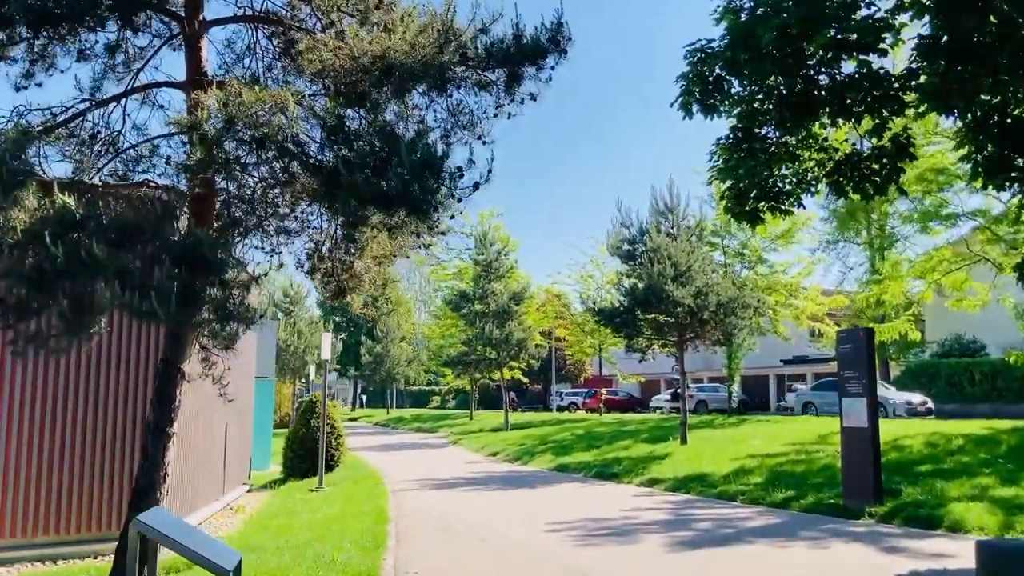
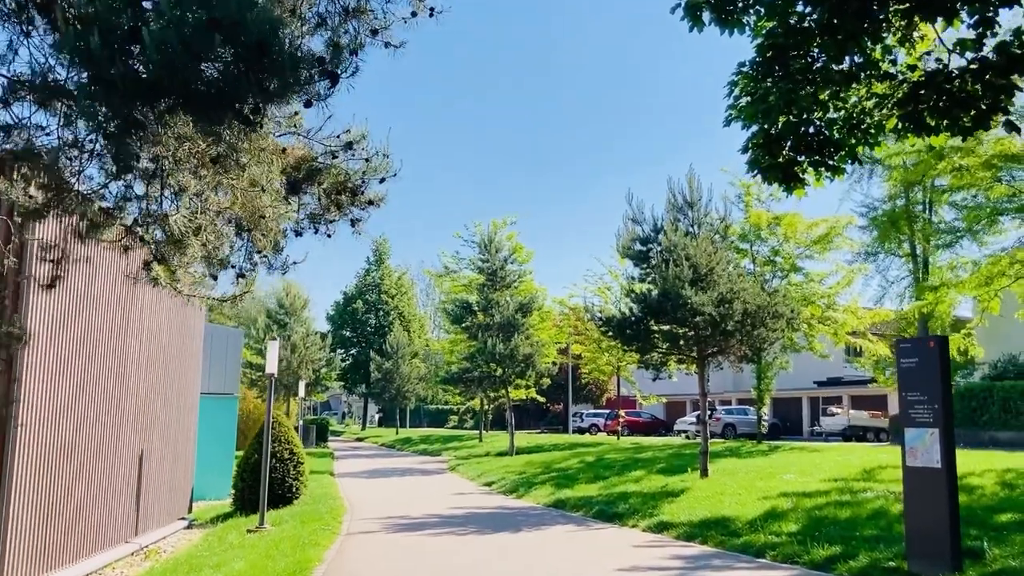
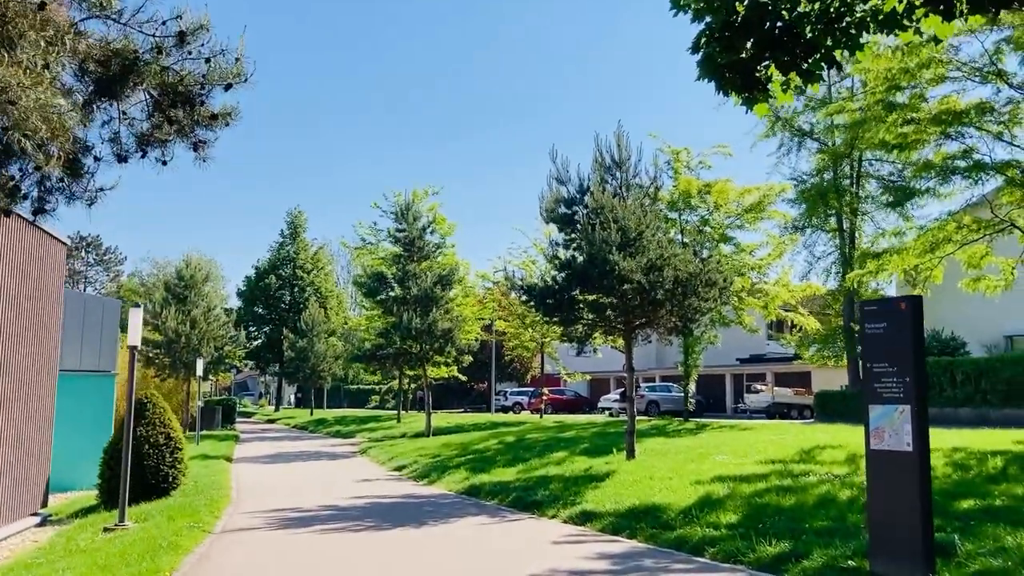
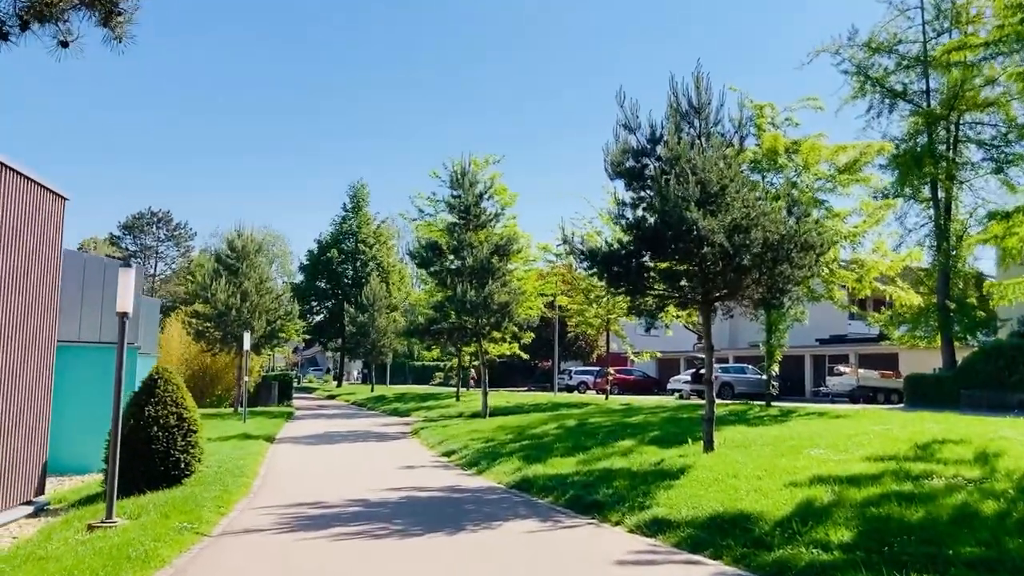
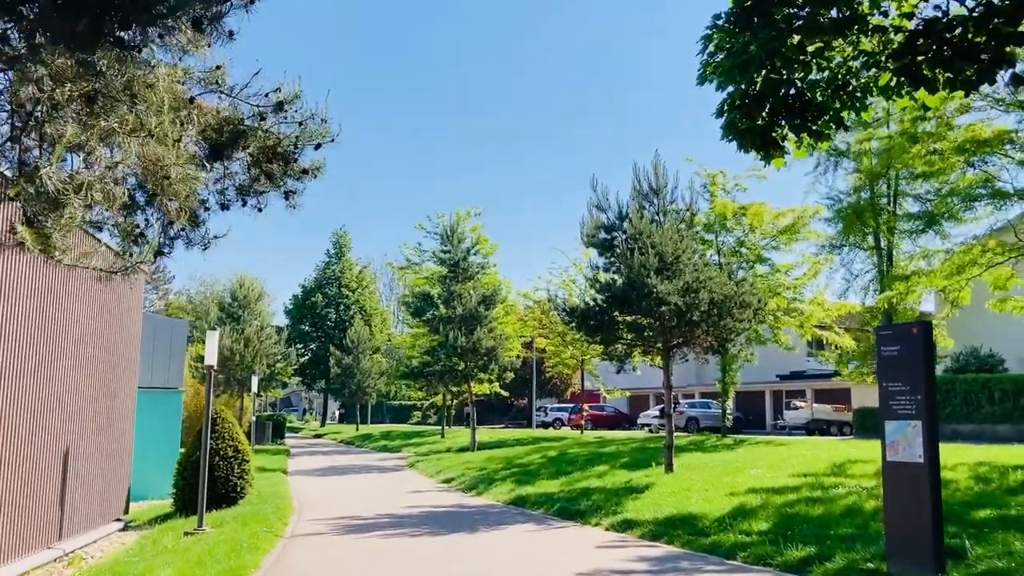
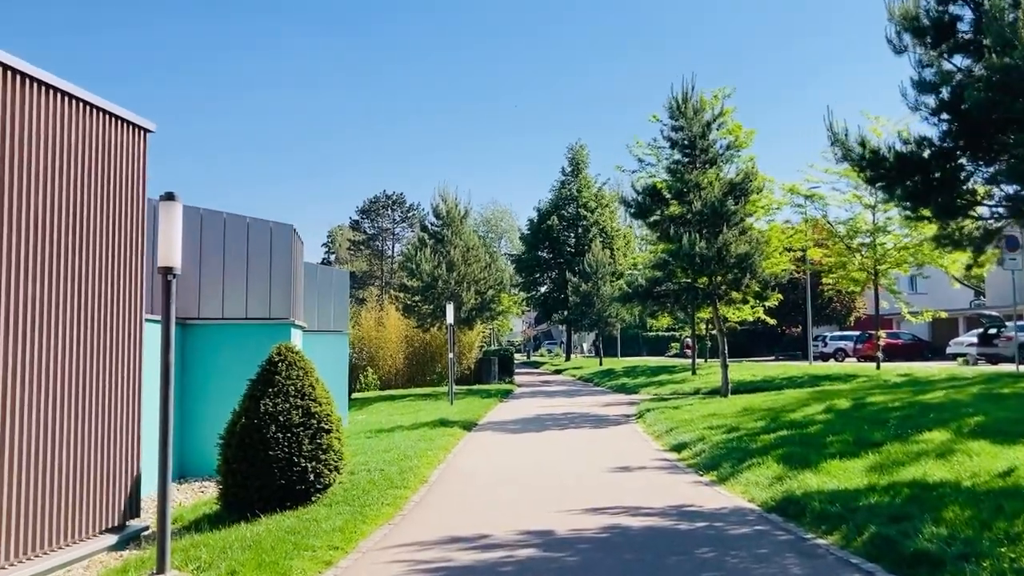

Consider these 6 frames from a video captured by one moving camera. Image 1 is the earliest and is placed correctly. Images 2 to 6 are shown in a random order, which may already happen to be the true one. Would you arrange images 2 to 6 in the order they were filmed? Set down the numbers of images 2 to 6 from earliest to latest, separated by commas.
2, 5, 3, 4, 6
